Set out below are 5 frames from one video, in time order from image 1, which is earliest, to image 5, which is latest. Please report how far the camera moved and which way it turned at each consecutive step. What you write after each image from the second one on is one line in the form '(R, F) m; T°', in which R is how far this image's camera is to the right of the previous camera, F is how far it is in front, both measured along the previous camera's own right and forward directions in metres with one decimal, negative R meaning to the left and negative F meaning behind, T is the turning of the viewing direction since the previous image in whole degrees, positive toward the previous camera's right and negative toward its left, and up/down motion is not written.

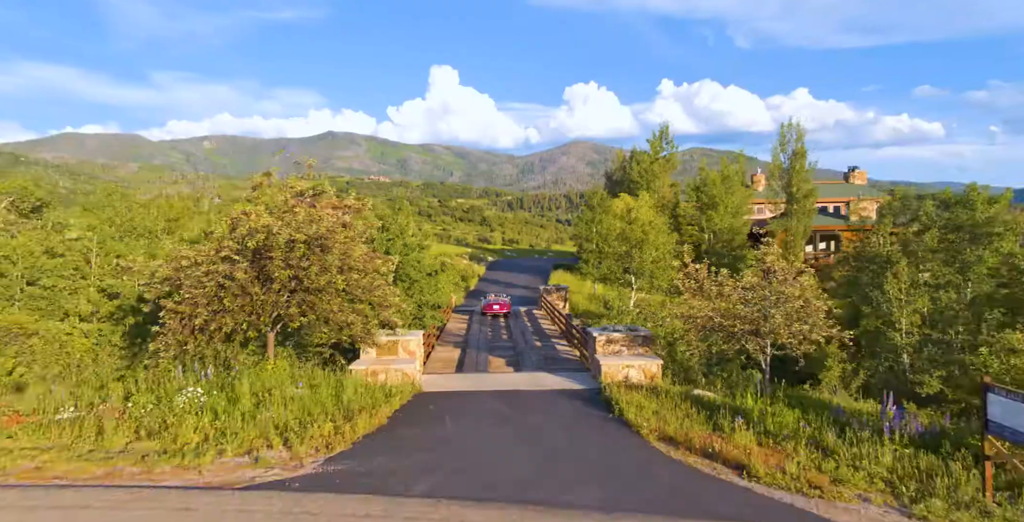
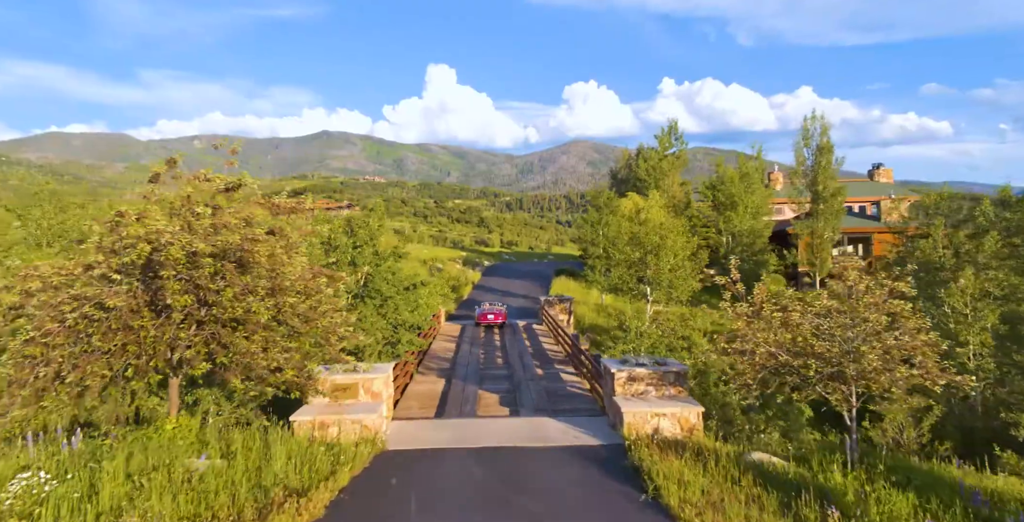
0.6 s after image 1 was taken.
(+0.1, +2.8) m; 0°
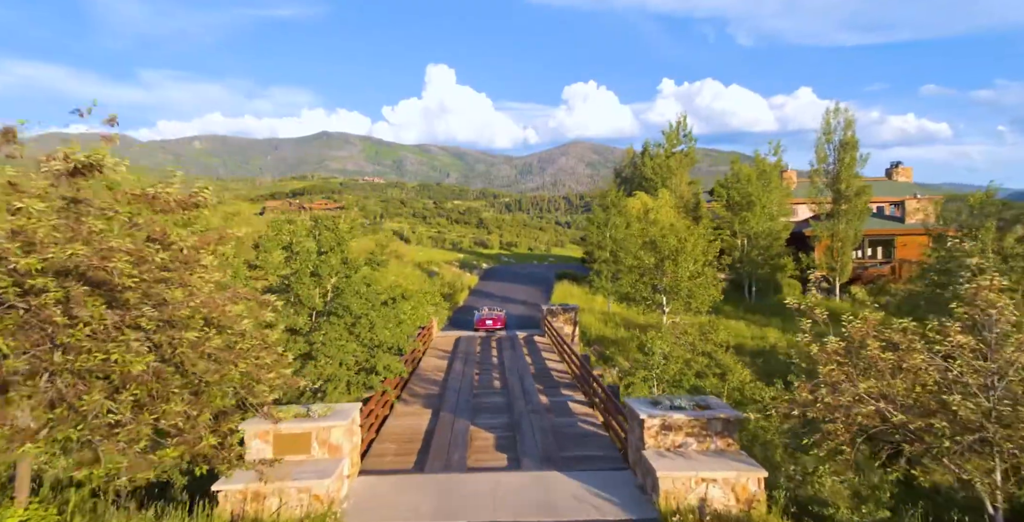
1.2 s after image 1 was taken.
(0.0, +2.3) m; 0°
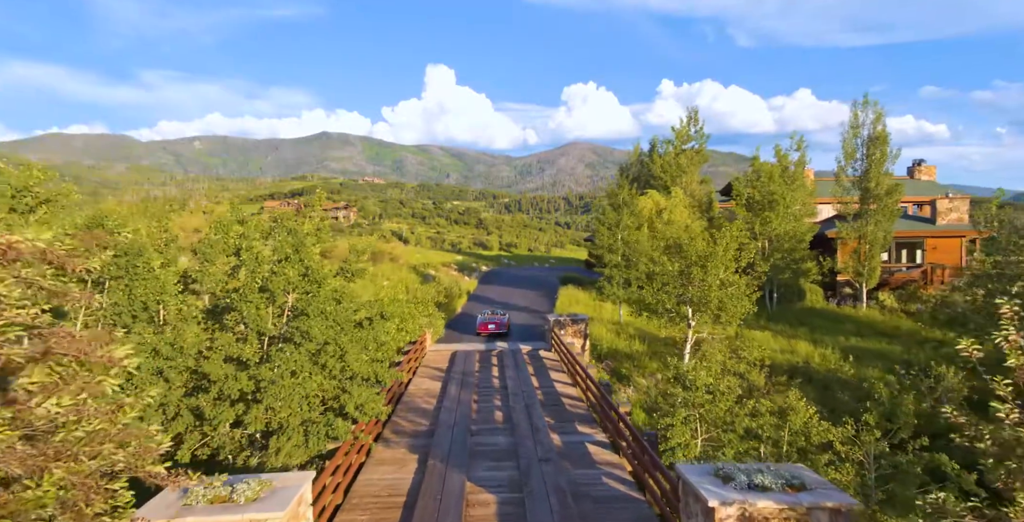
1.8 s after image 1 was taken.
(-0.1, +2.3) m; 0°
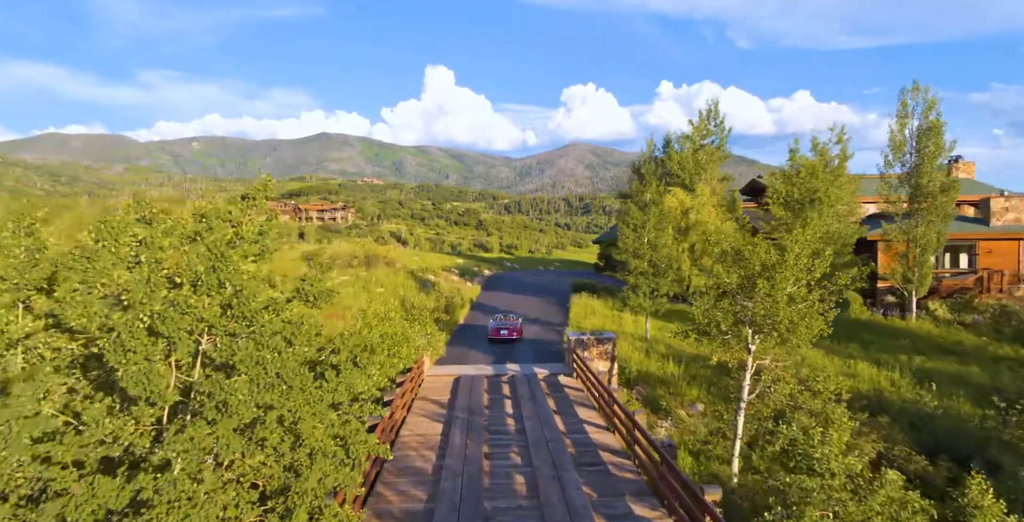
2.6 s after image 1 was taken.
(-0.4, +3.1) m; 0°
